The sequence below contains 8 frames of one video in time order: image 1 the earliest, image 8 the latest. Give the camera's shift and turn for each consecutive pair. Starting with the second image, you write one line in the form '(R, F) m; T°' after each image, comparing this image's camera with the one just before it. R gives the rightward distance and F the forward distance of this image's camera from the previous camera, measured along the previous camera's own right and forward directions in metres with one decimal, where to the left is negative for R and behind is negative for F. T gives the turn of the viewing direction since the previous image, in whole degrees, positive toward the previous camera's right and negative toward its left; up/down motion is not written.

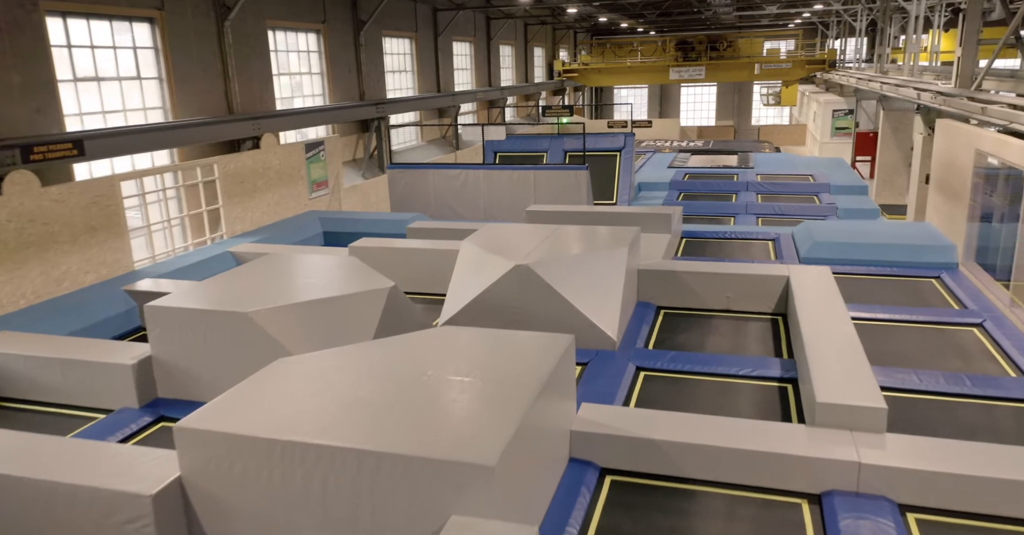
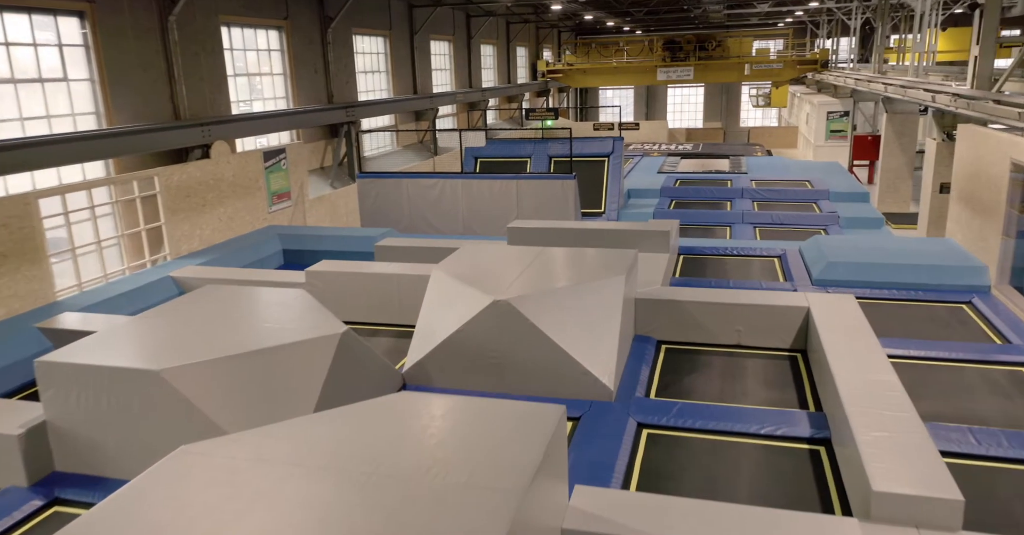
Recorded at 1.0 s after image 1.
(+0.1, +0.9) m; +1°
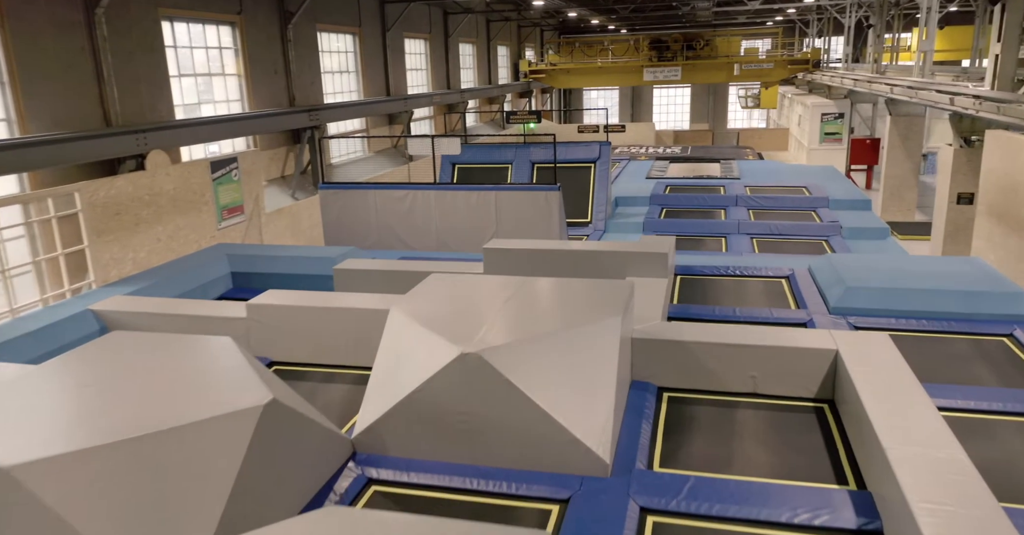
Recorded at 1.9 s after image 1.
(+0.1, +0.9) m; +1°
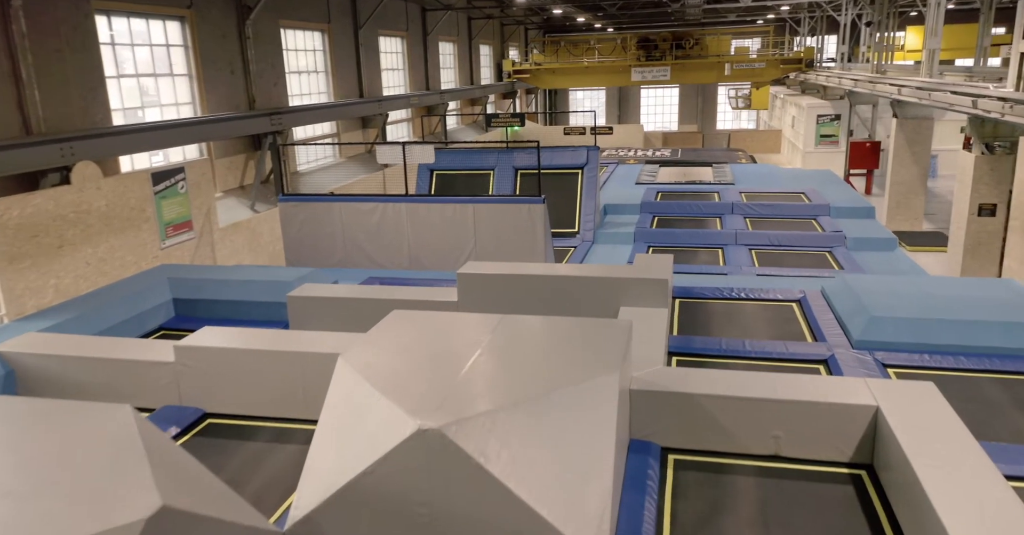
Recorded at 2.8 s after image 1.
(+0.1, +0.8) m; +1°
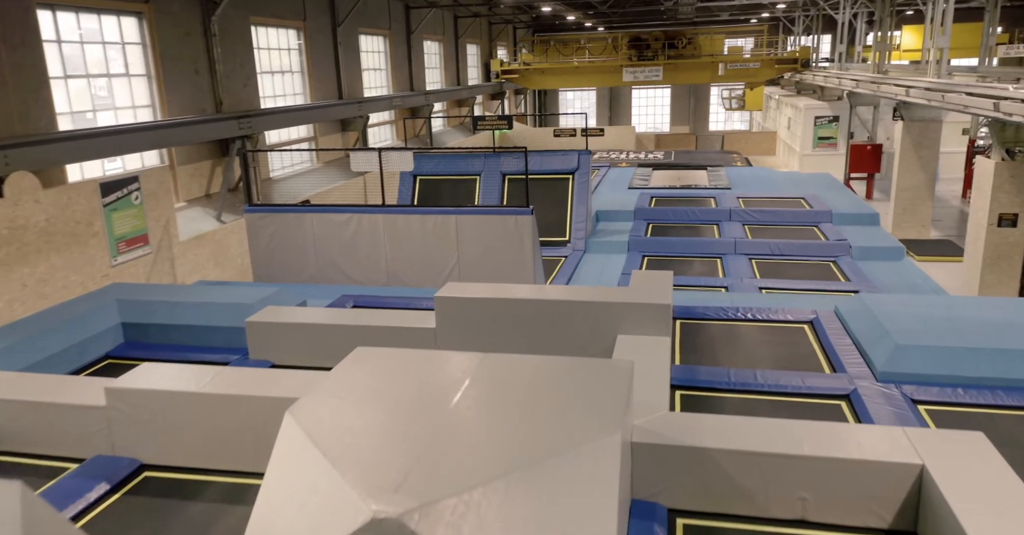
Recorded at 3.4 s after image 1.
(0.0, +0.6) m; +1°
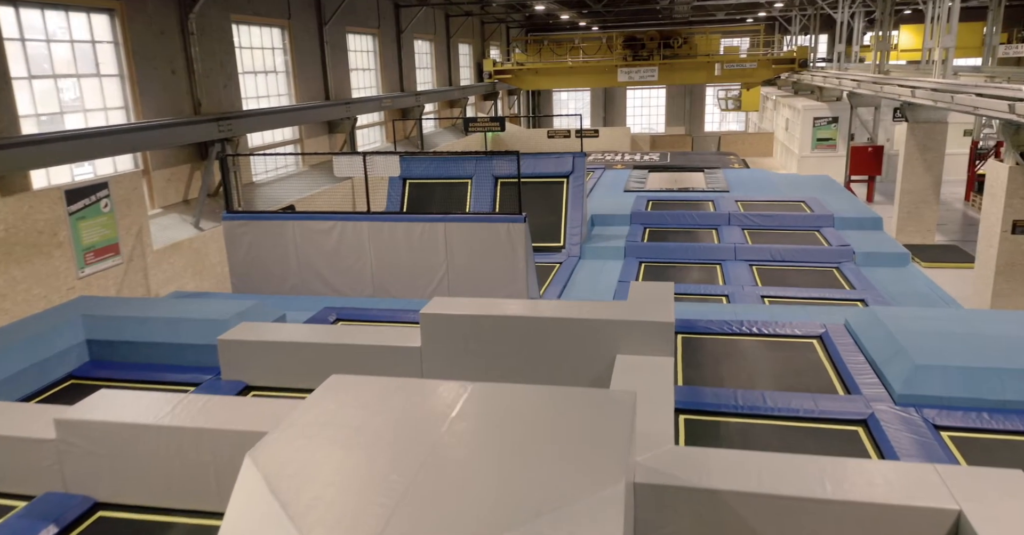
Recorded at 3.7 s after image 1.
(0.0, +0.4) m; 0°
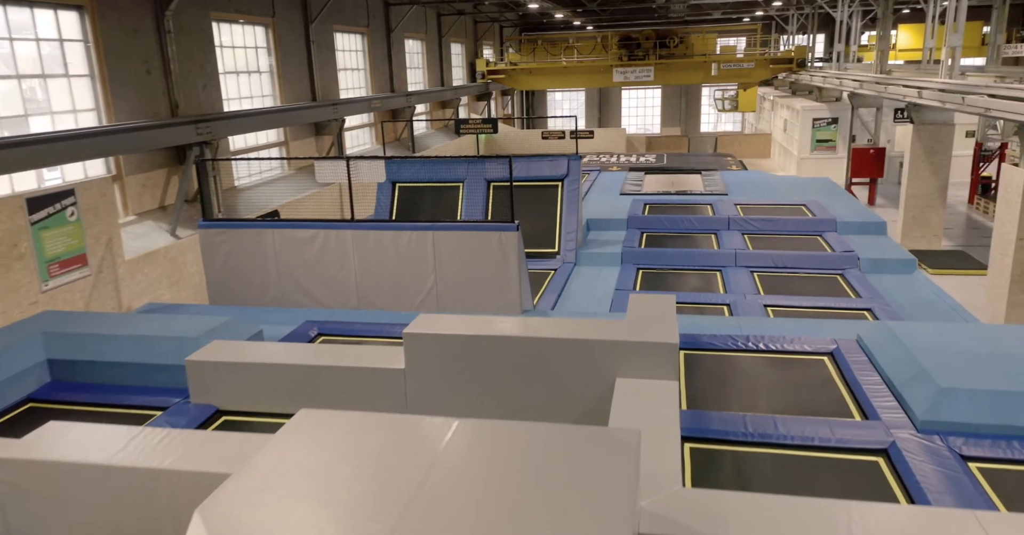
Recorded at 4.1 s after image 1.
(0.0, +0.4) m; 0°
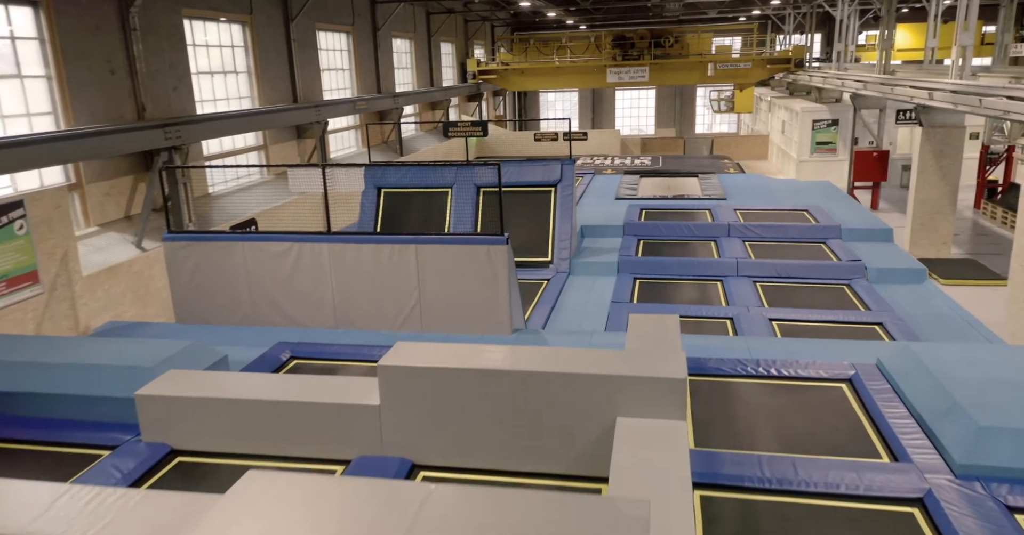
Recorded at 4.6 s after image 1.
(0.0, +0.5) m; +1°
